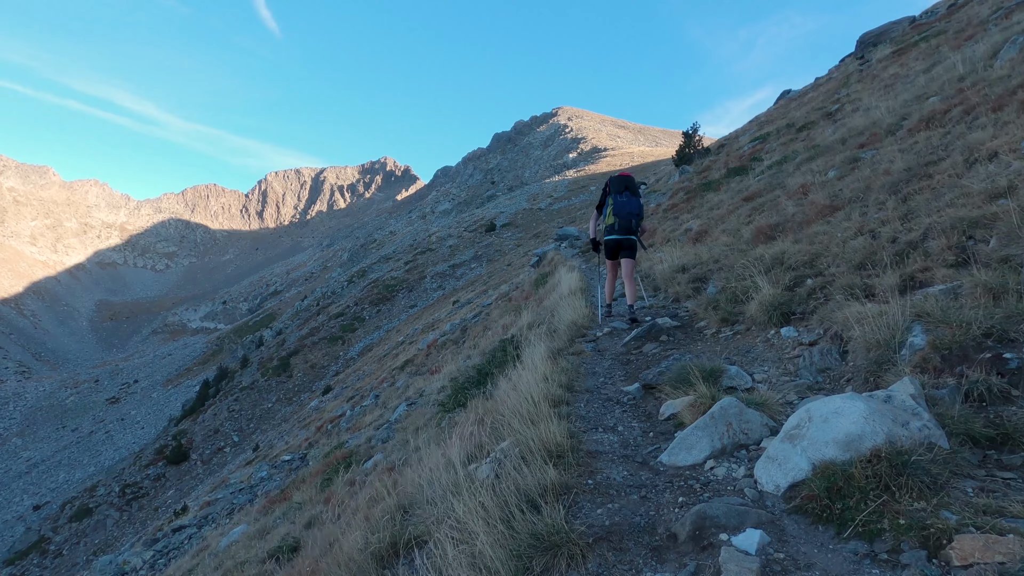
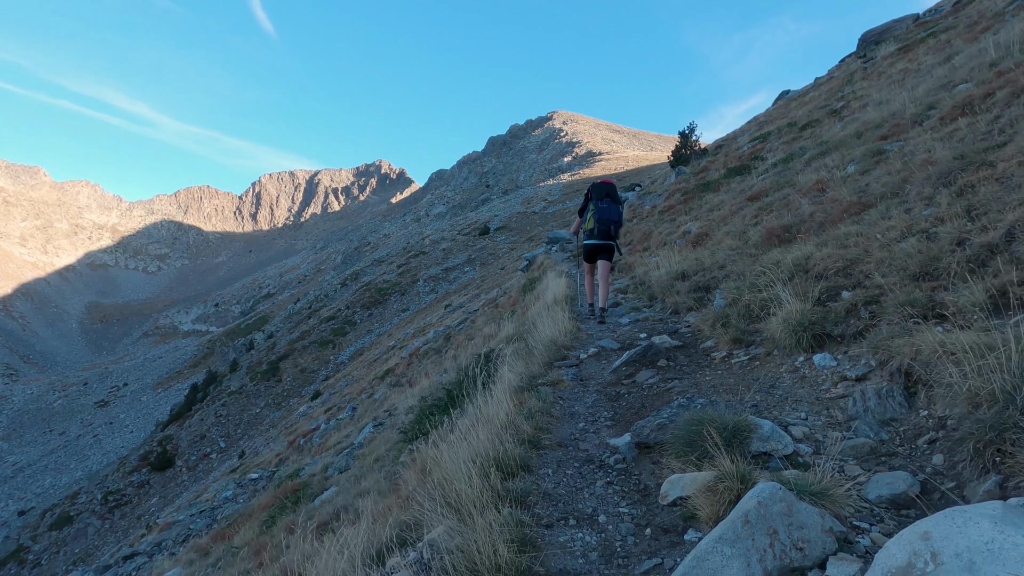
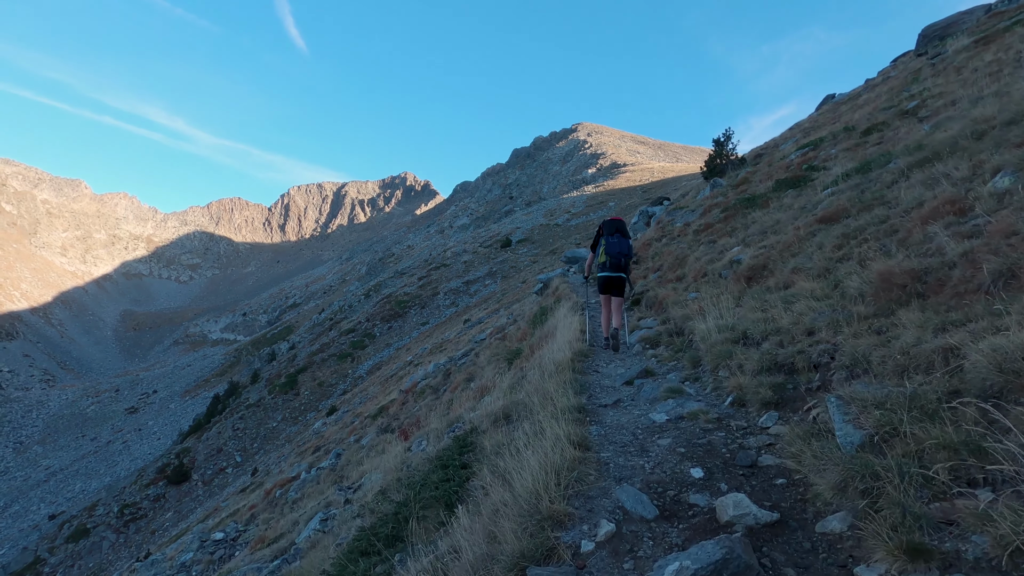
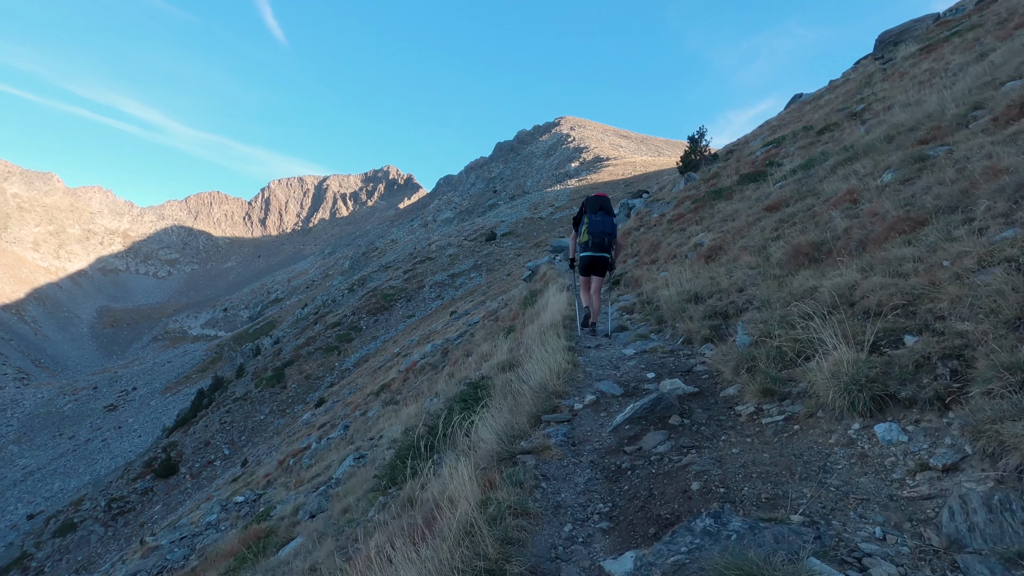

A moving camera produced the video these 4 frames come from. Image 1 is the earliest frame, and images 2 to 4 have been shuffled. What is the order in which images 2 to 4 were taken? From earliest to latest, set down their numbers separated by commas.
2, 4, 3
